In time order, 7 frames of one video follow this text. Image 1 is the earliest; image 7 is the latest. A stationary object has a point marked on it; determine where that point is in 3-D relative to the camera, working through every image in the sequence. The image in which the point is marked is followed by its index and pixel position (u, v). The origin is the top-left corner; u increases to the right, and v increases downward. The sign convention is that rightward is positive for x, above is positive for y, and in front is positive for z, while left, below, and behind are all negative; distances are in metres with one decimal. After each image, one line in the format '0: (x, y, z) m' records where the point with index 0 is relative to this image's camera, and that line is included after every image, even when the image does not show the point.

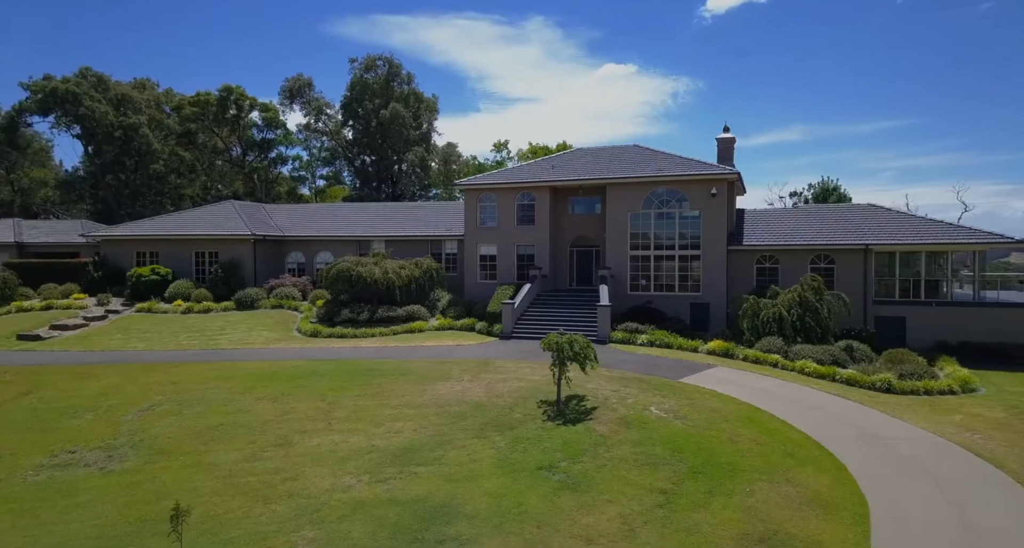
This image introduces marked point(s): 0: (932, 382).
0: (+9.6, -2.5, +14.2) m
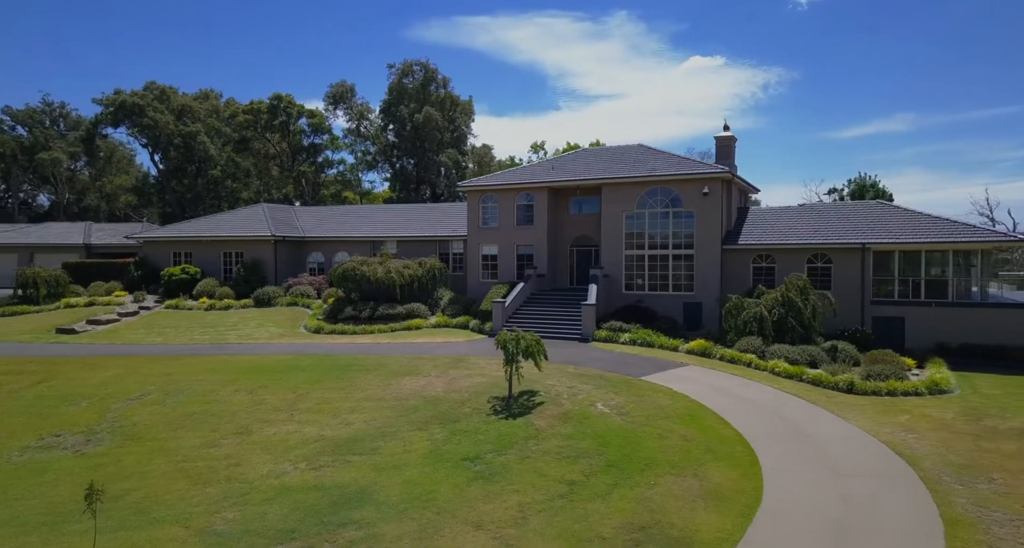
0: (+8.7, -2.5, +14.0) m
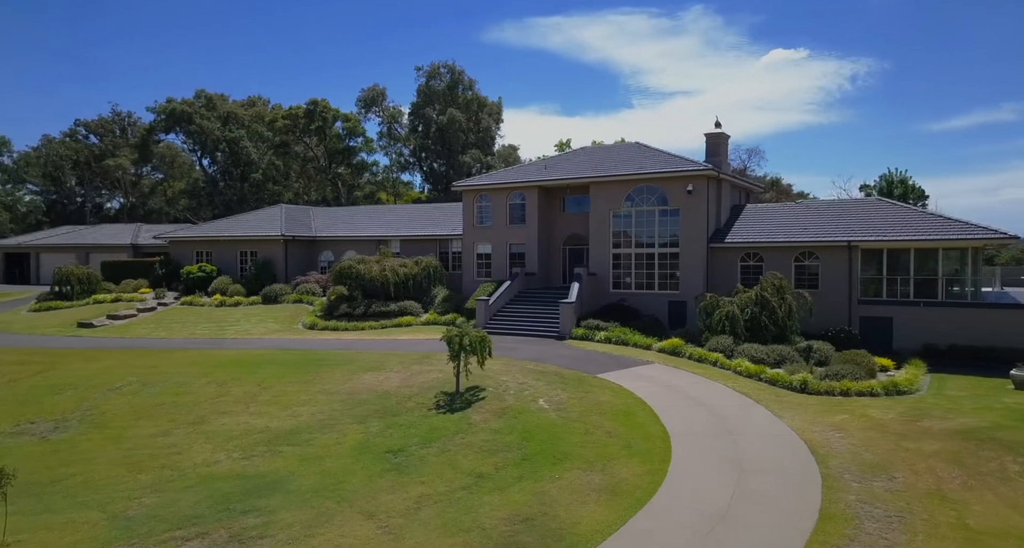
0: (+7.5, -2.4, +13.7) m
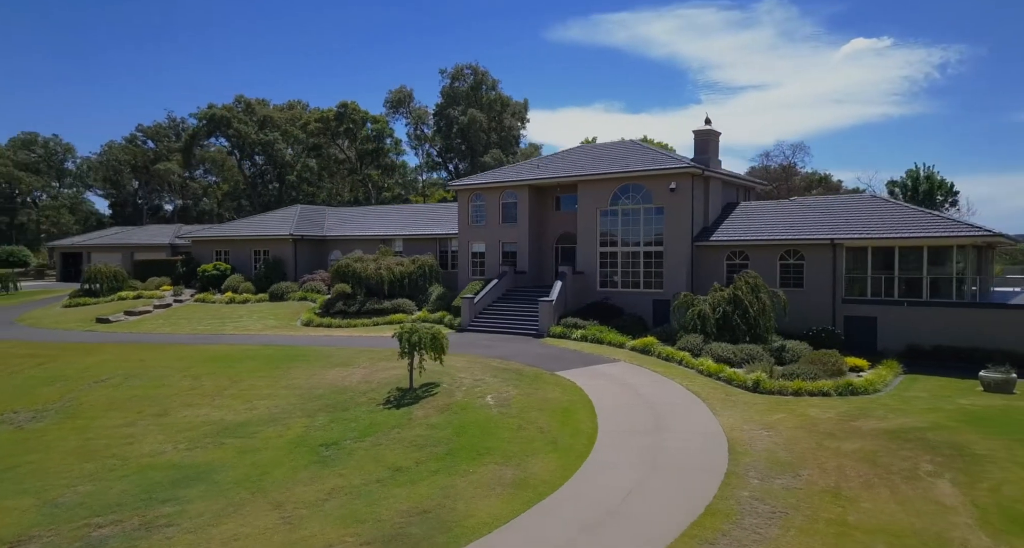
0: (+6.5, -2.4, +13.6) m
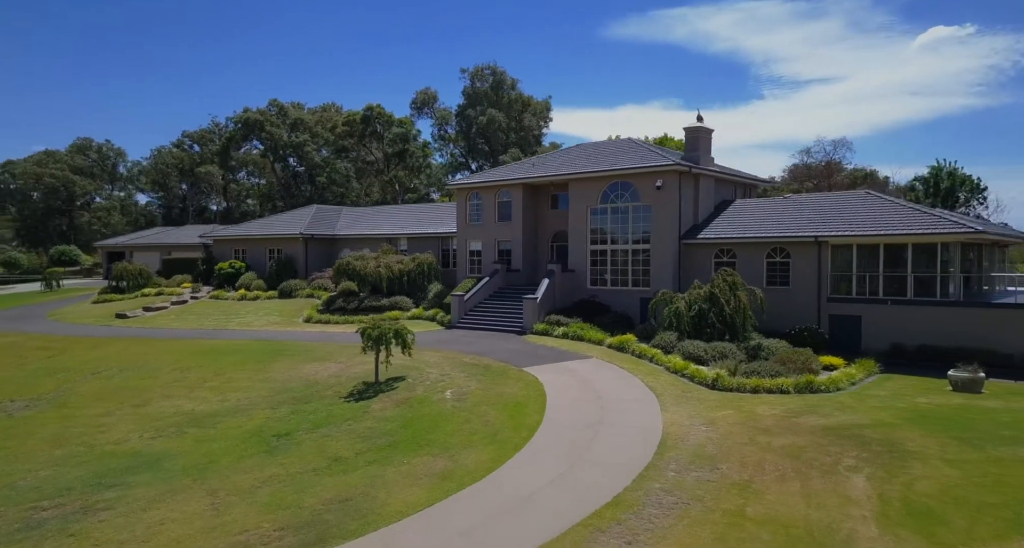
0: (+5.6, -2.3, +13.6) m
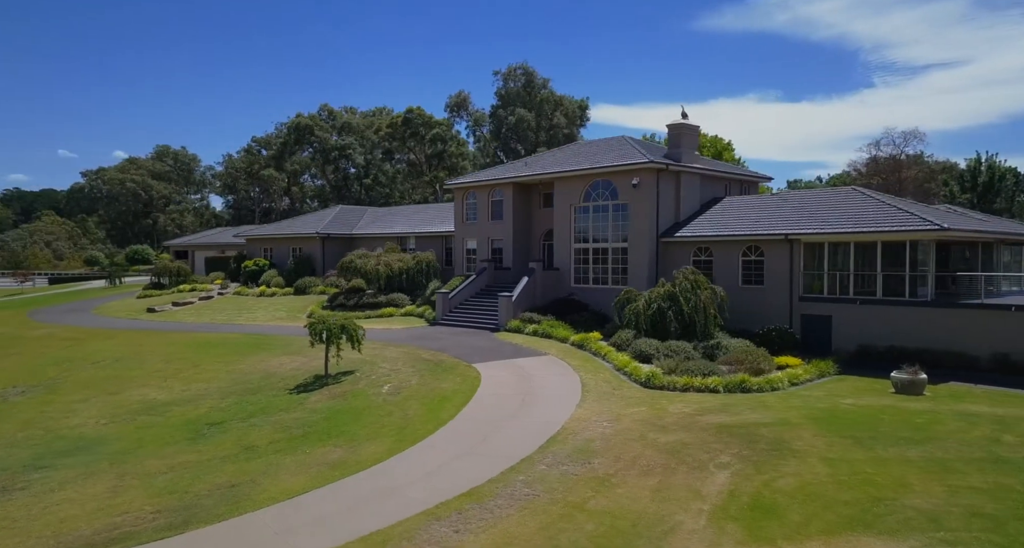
0: (+4.2, -2.3, +13.7) m
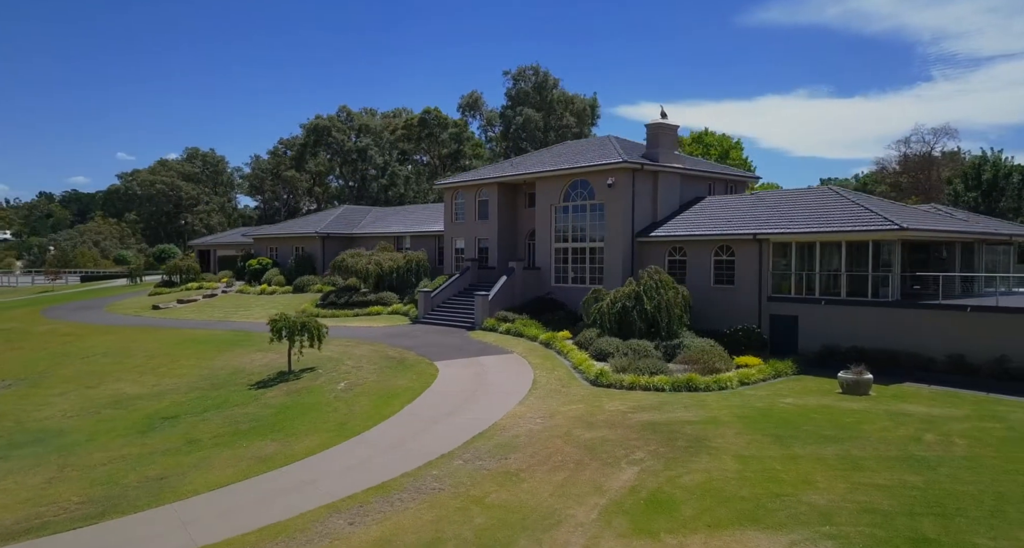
0: (+3.1, -2.3, +14.0) m
